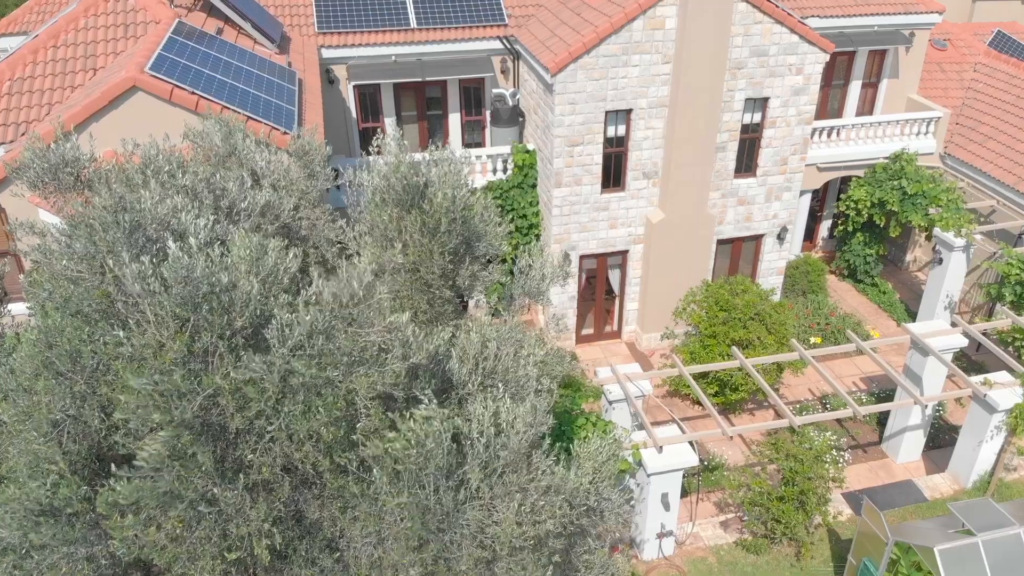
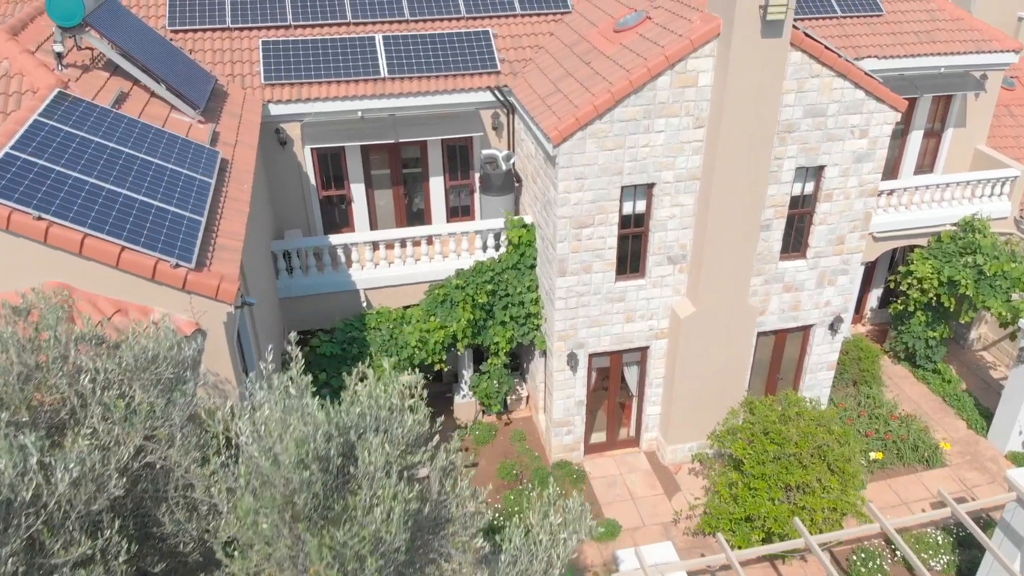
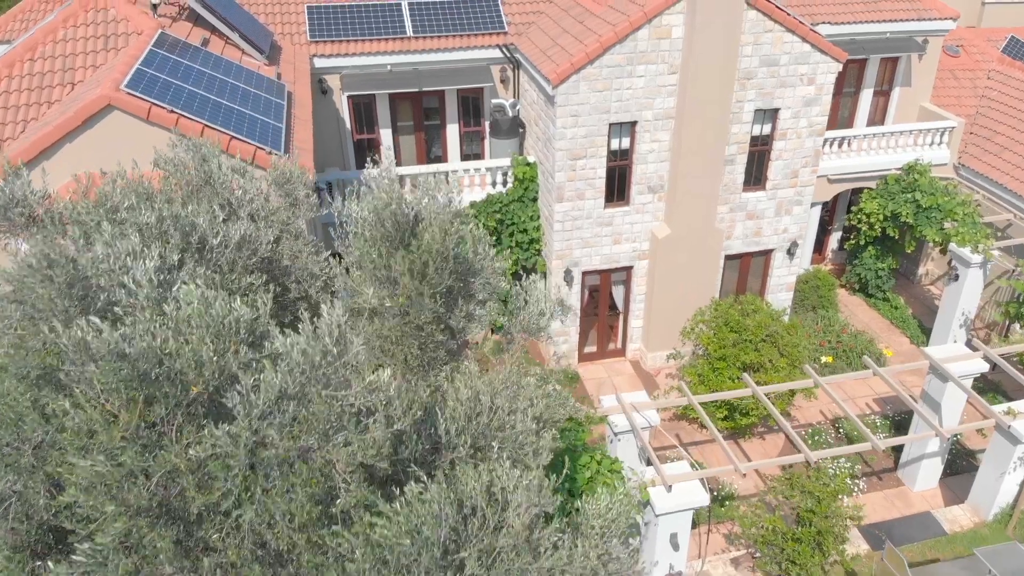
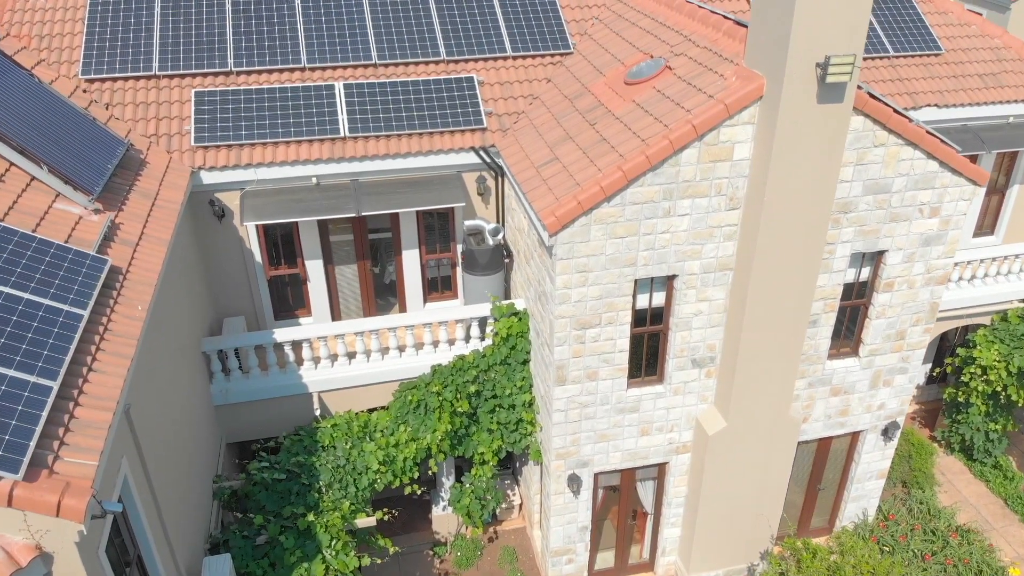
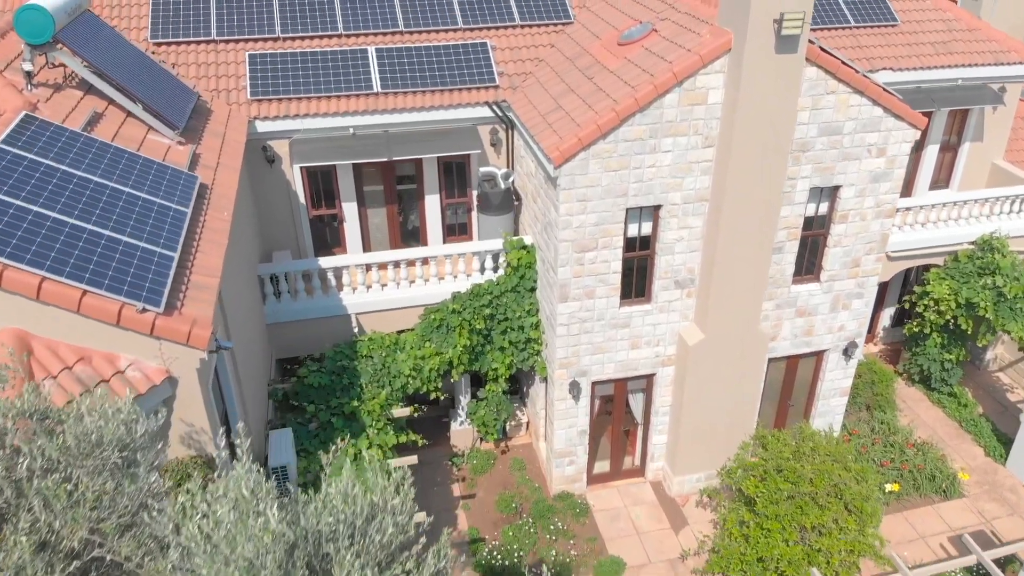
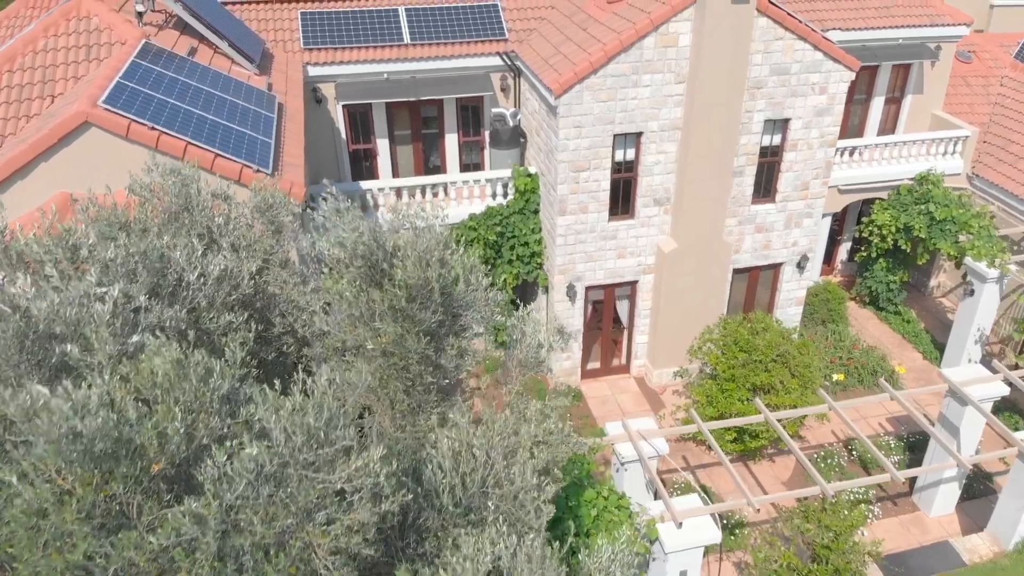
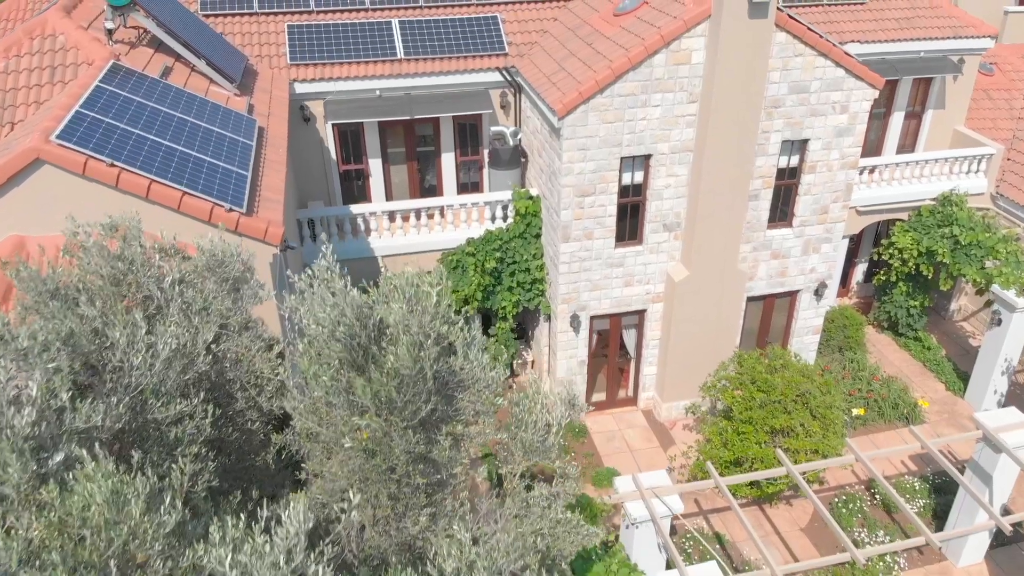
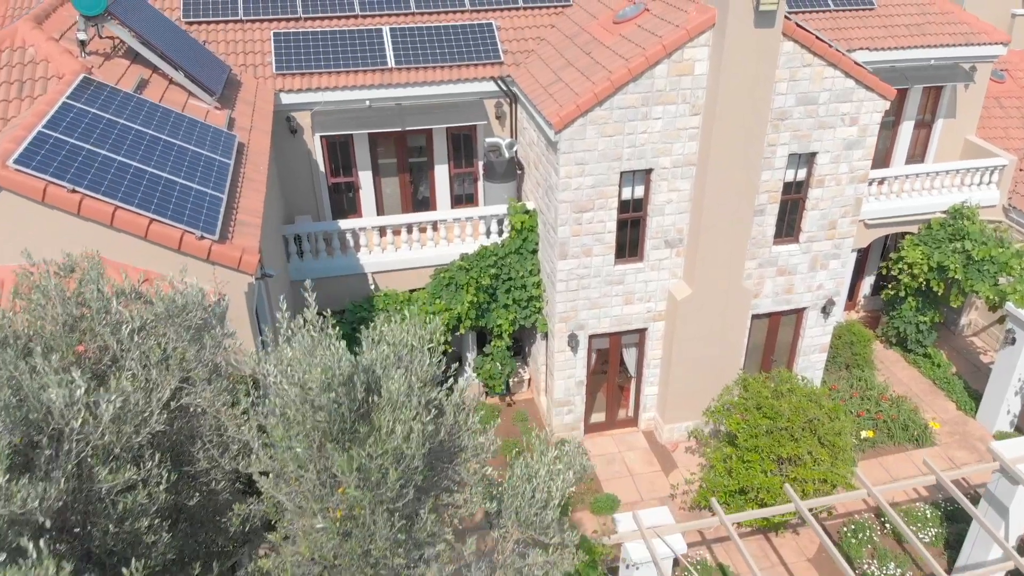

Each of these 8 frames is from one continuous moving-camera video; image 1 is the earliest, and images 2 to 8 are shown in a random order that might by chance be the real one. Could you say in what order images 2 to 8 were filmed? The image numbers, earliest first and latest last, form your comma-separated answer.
3, 6, 7, 8, 2, 5, 4
